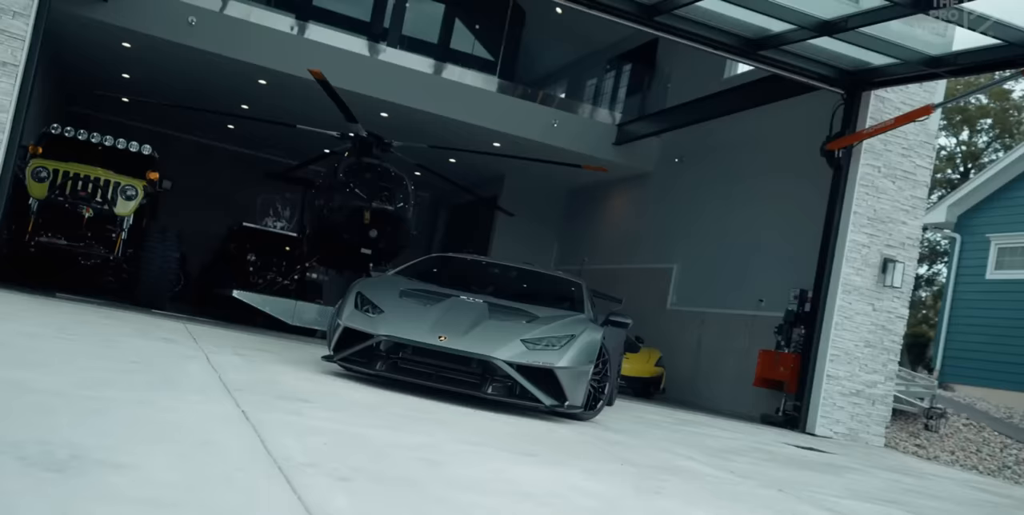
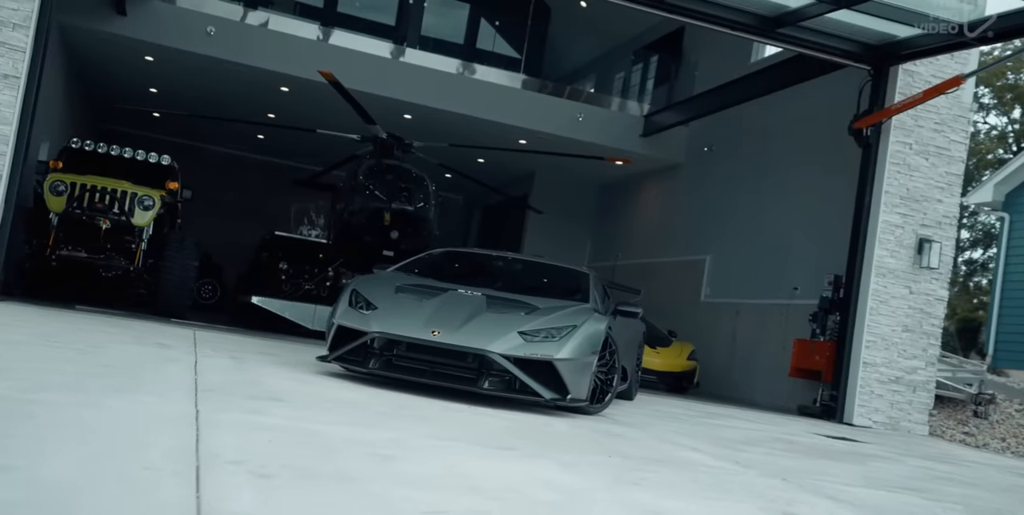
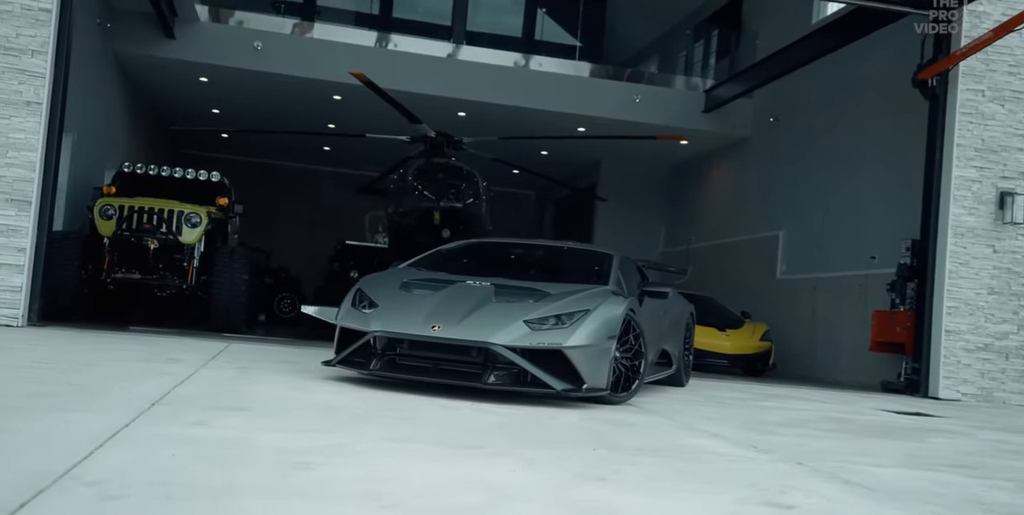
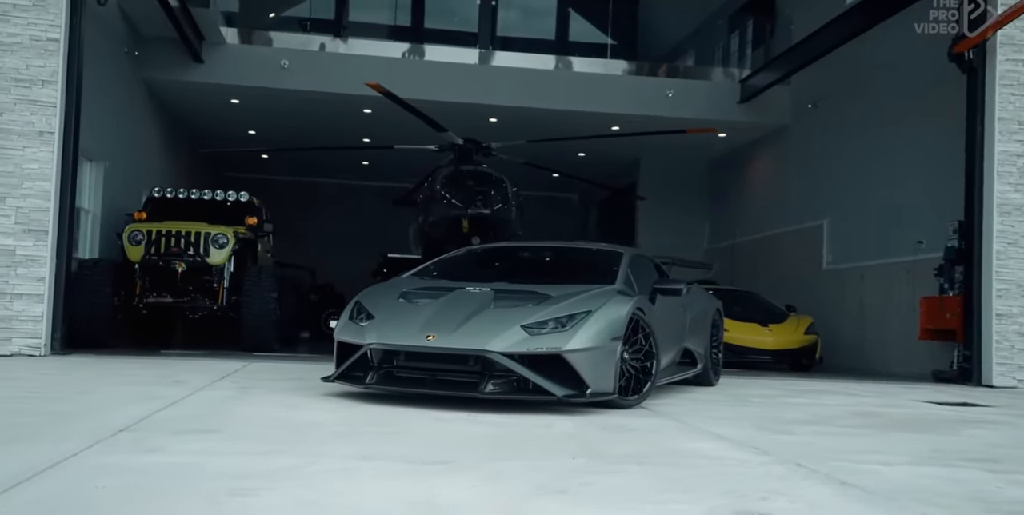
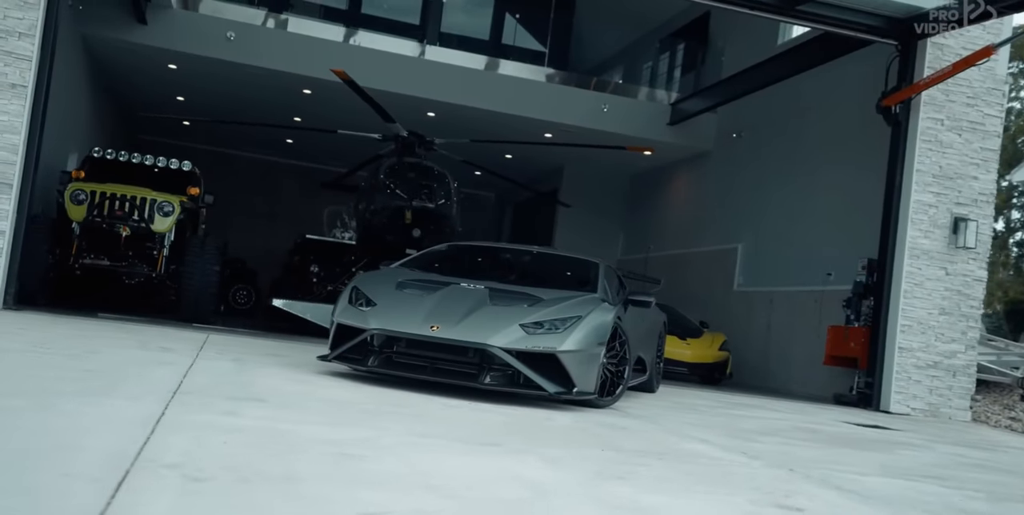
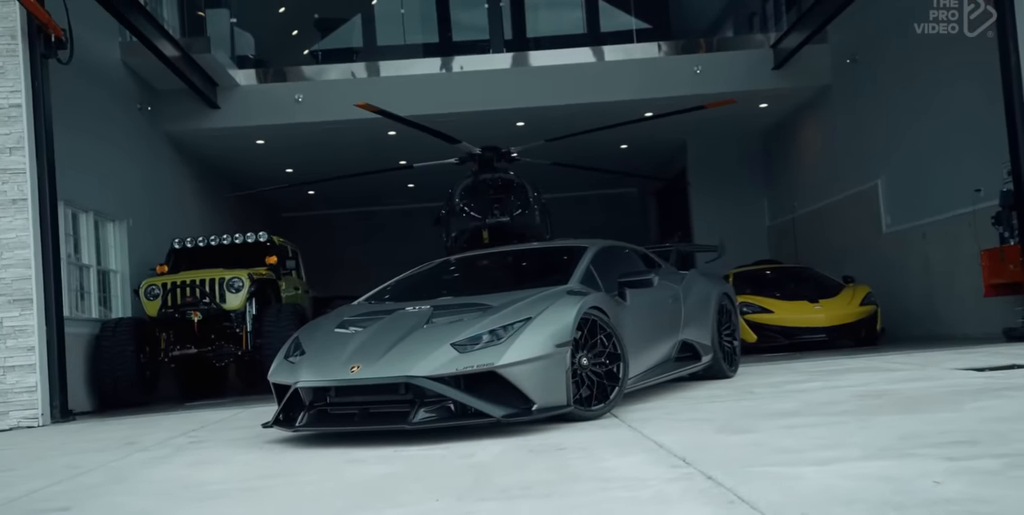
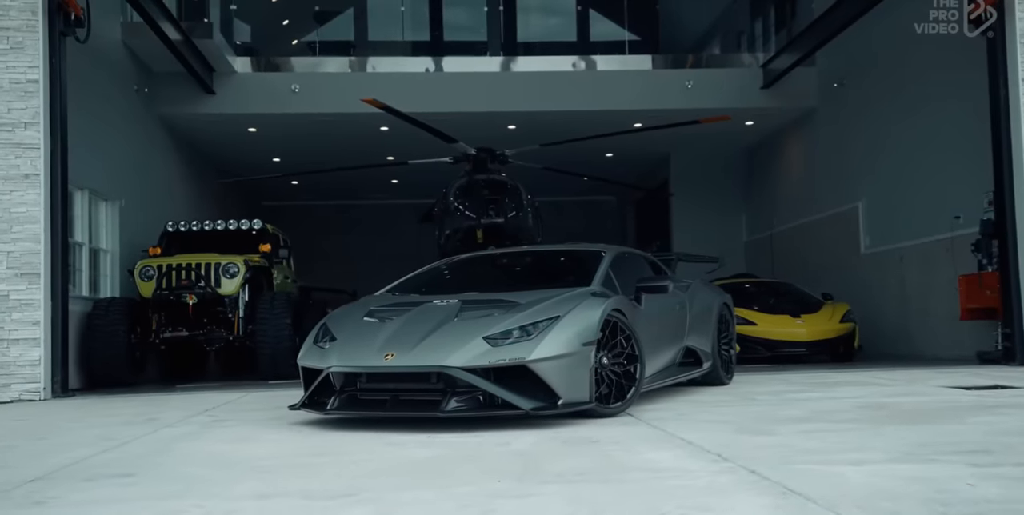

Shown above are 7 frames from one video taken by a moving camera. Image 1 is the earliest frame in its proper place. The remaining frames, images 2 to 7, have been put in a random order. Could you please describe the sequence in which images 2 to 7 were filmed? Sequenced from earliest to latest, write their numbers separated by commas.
2, 5, 3, 4, 7, 6
